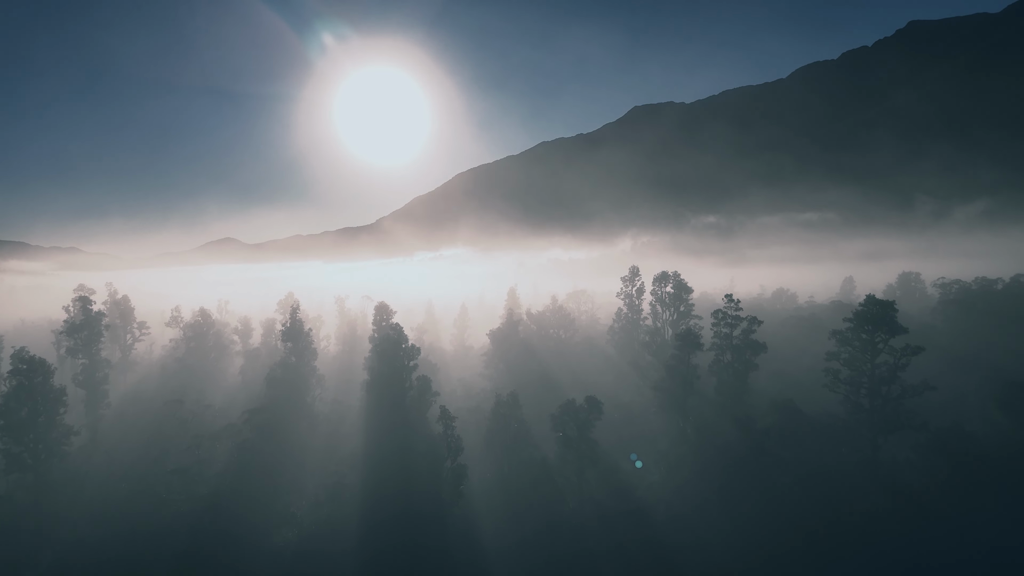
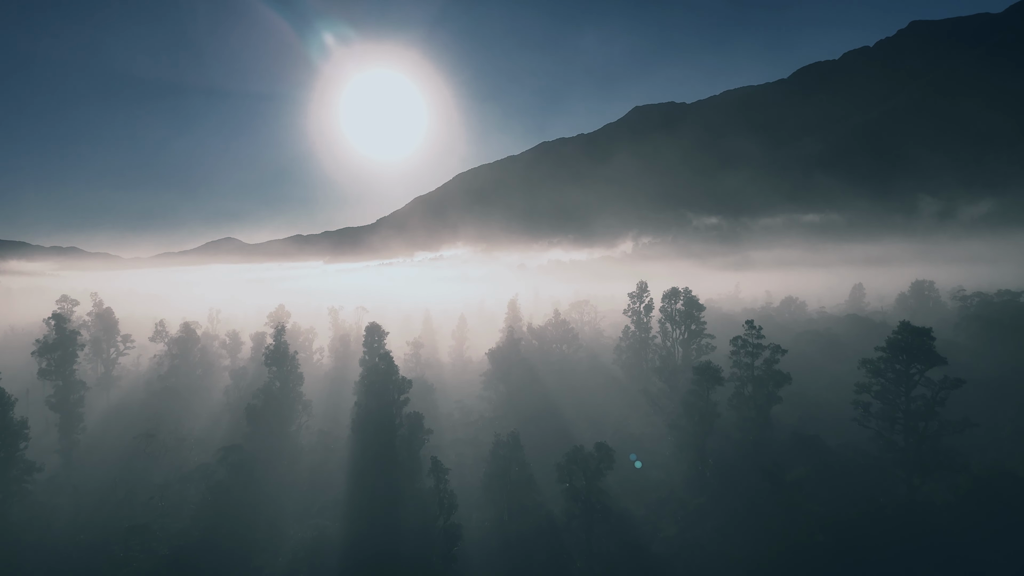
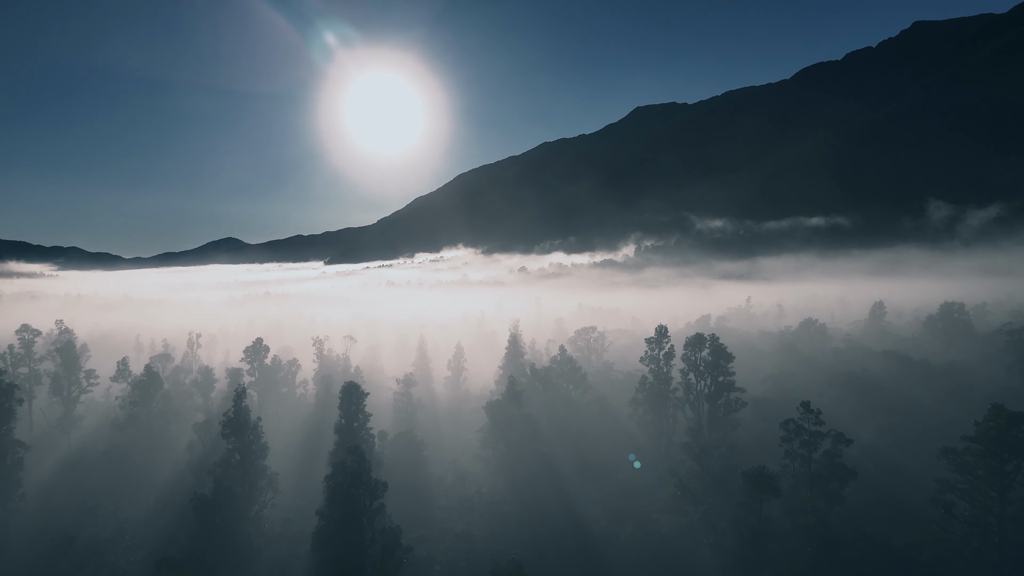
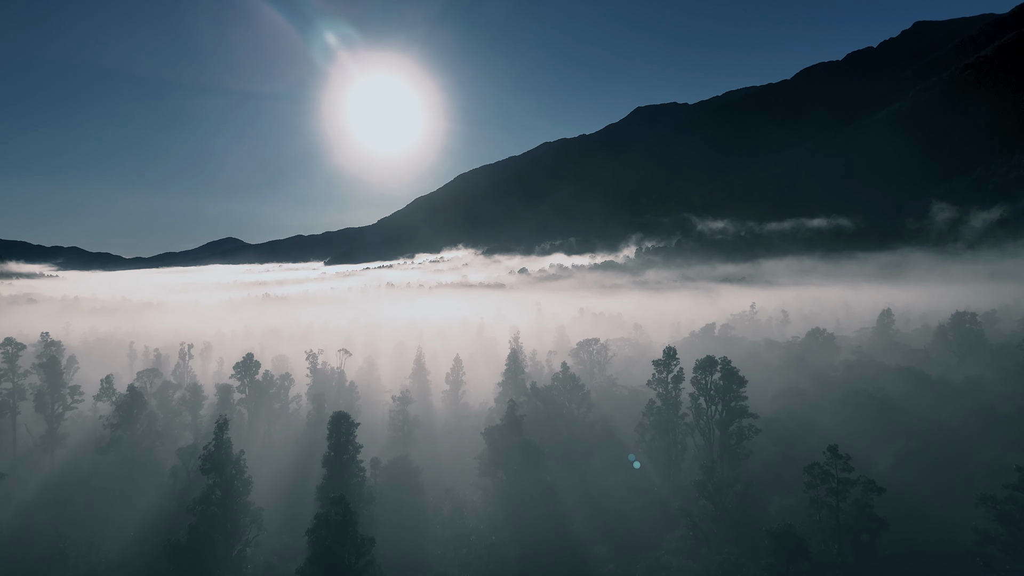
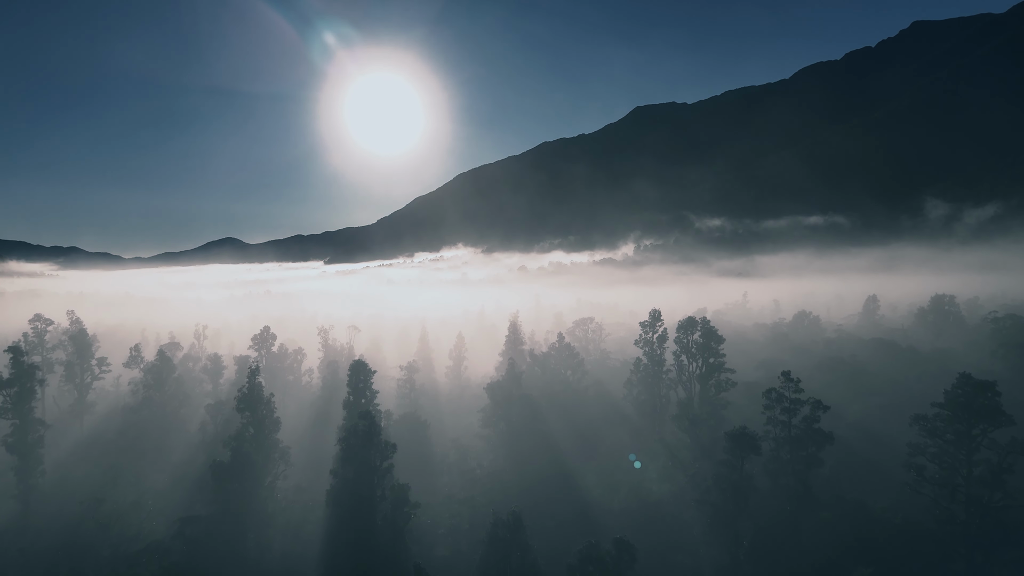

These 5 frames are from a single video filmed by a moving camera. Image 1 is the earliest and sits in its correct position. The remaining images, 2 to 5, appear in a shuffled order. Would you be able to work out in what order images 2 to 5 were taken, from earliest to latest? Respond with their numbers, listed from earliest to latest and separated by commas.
2, 5, 3, 4
